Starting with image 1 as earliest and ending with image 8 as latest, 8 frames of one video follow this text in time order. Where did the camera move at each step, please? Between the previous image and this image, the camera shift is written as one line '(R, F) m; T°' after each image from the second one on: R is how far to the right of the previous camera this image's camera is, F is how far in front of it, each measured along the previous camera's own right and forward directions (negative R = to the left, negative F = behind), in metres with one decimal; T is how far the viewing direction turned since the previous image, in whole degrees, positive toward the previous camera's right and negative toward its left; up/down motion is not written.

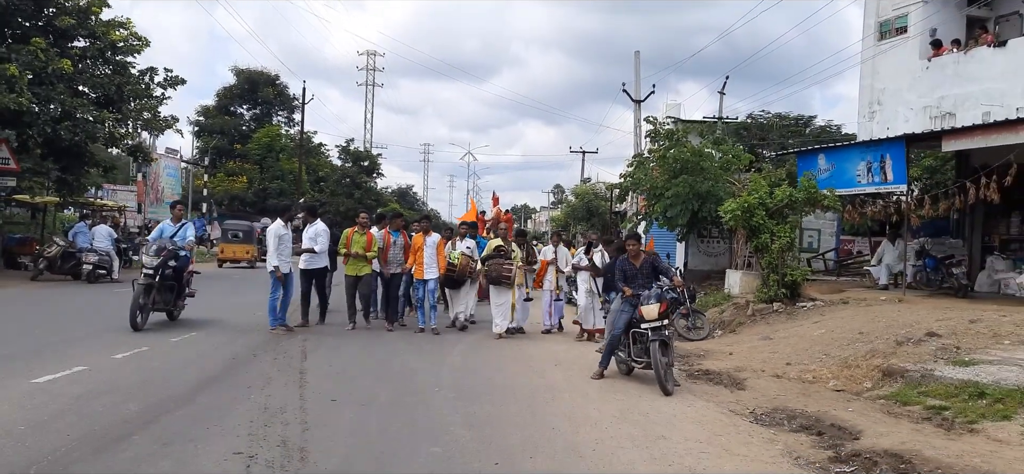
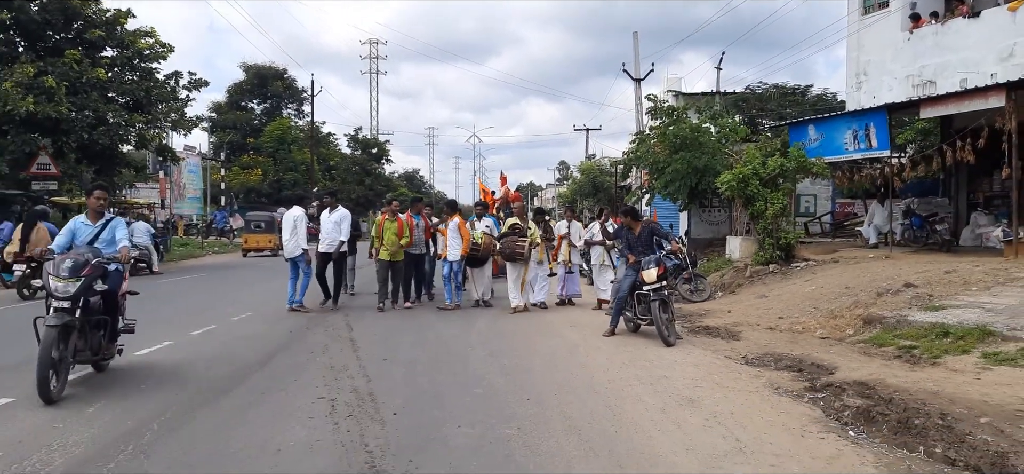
(-0.1, -1.0) m; -1°
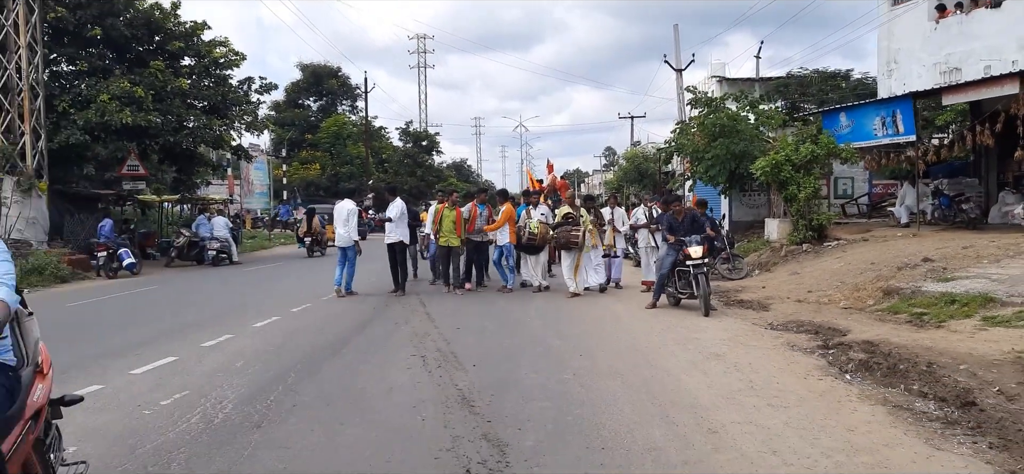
(-0.1, -1.3) m; -4°
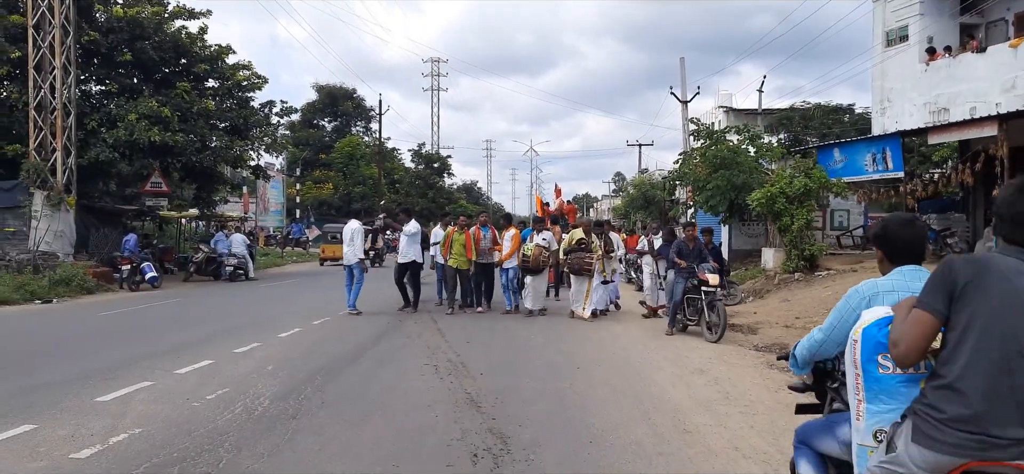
(0.0, -0.8) m; -1°
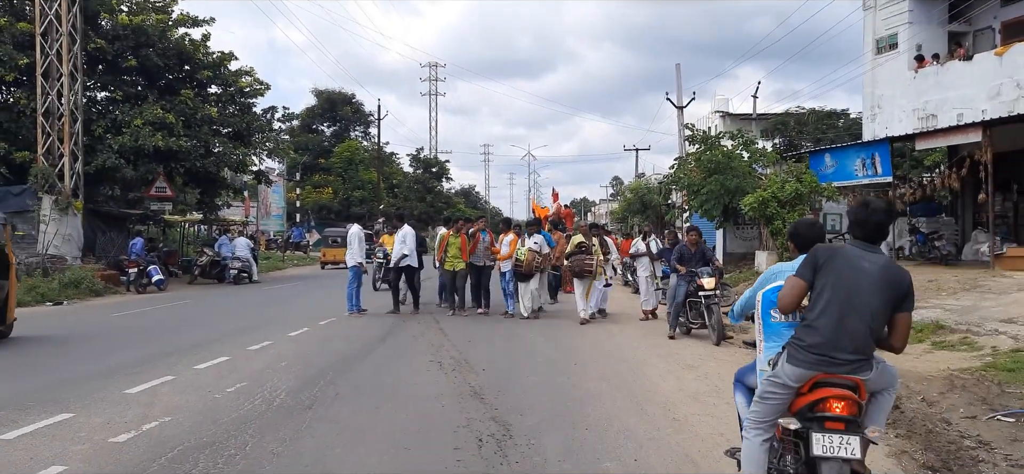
(0.0, -0.4) m; 0°
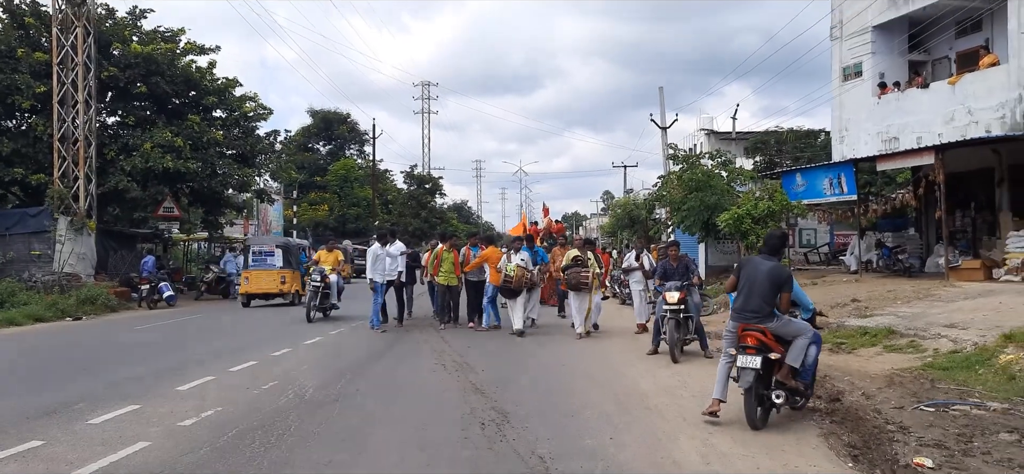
(0.0, -1.1) m; +1°
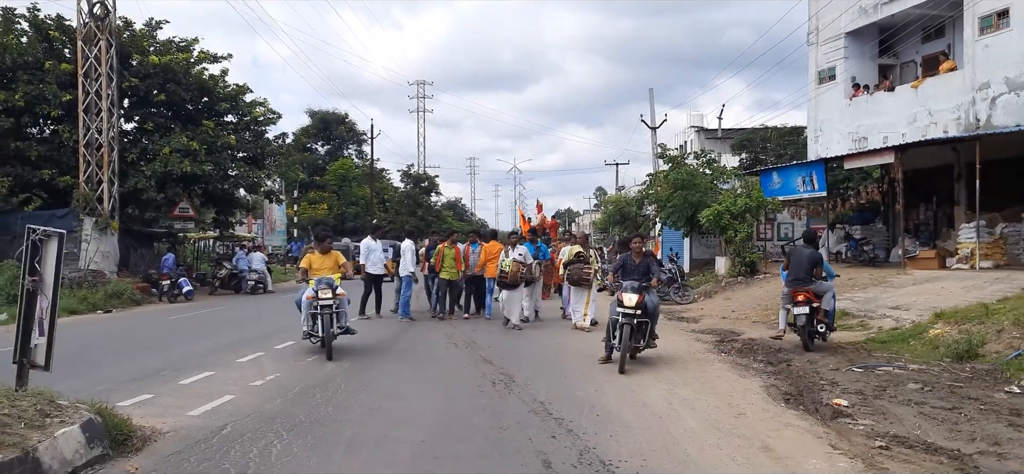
(-0.1, -1.5) m; +1°
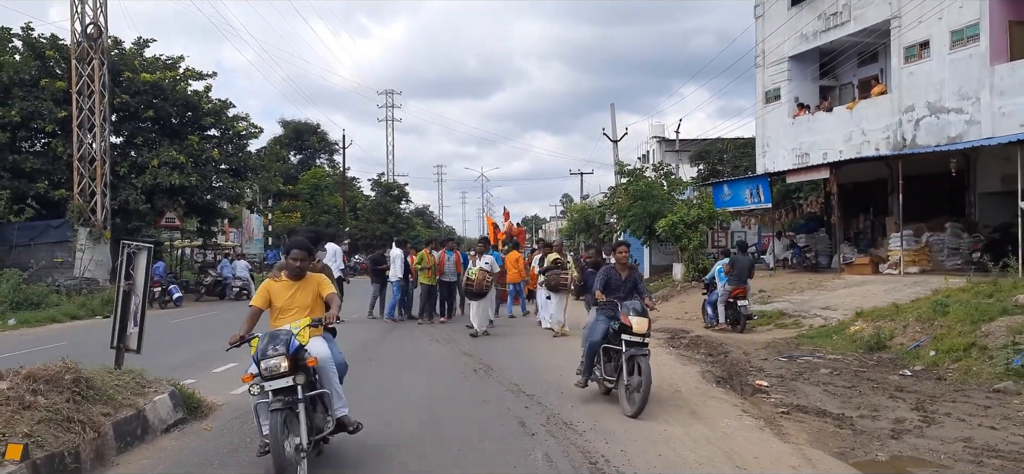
(-0.1, -1.5) m; +2°
